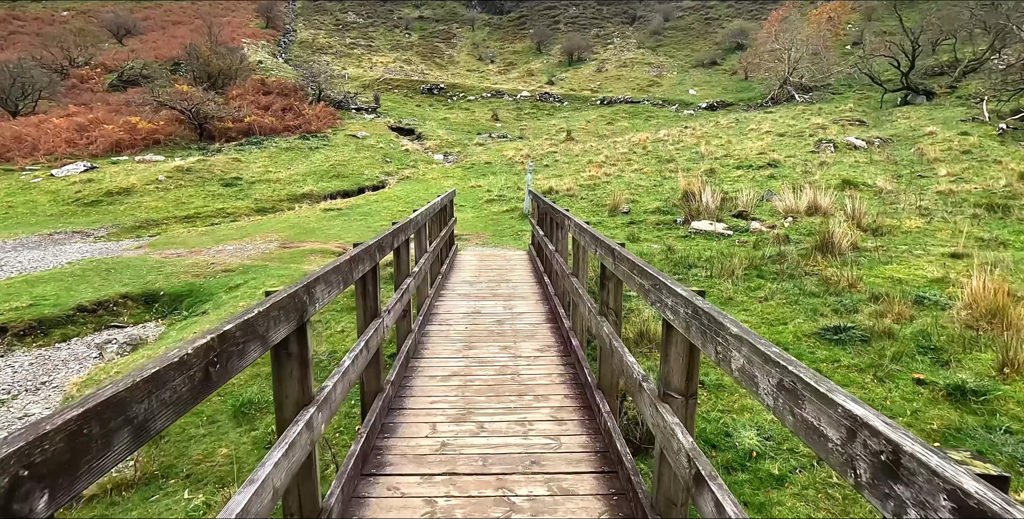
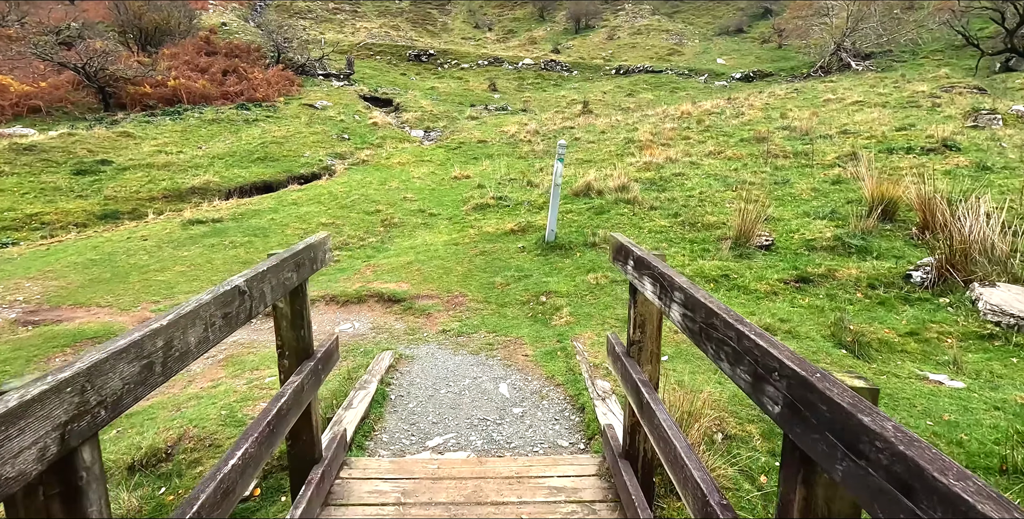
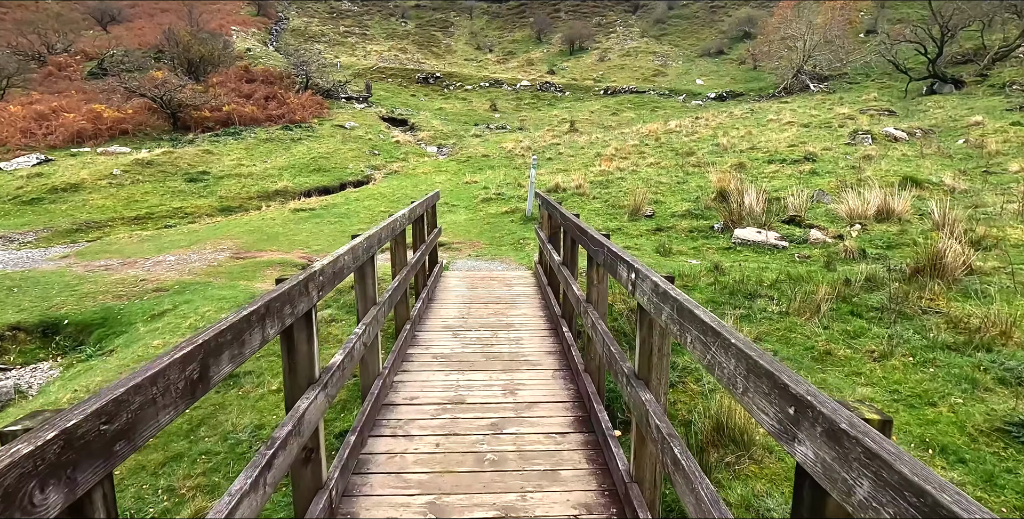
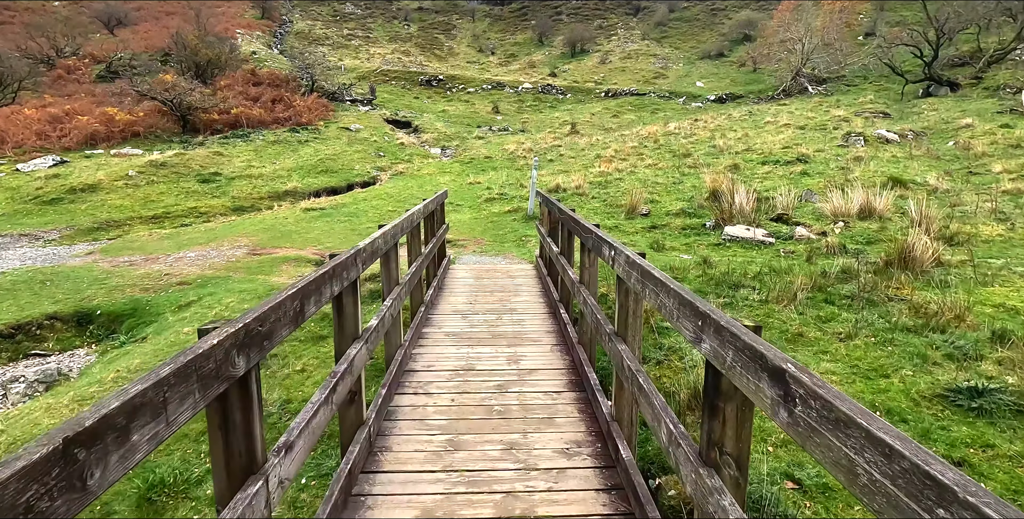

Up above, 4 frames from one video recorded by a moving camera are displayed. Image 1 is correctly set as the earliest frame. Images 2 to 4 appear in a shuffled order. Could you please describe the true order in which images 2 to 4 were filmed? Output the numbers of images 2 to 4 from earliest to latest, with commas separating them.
4, 3, 2
